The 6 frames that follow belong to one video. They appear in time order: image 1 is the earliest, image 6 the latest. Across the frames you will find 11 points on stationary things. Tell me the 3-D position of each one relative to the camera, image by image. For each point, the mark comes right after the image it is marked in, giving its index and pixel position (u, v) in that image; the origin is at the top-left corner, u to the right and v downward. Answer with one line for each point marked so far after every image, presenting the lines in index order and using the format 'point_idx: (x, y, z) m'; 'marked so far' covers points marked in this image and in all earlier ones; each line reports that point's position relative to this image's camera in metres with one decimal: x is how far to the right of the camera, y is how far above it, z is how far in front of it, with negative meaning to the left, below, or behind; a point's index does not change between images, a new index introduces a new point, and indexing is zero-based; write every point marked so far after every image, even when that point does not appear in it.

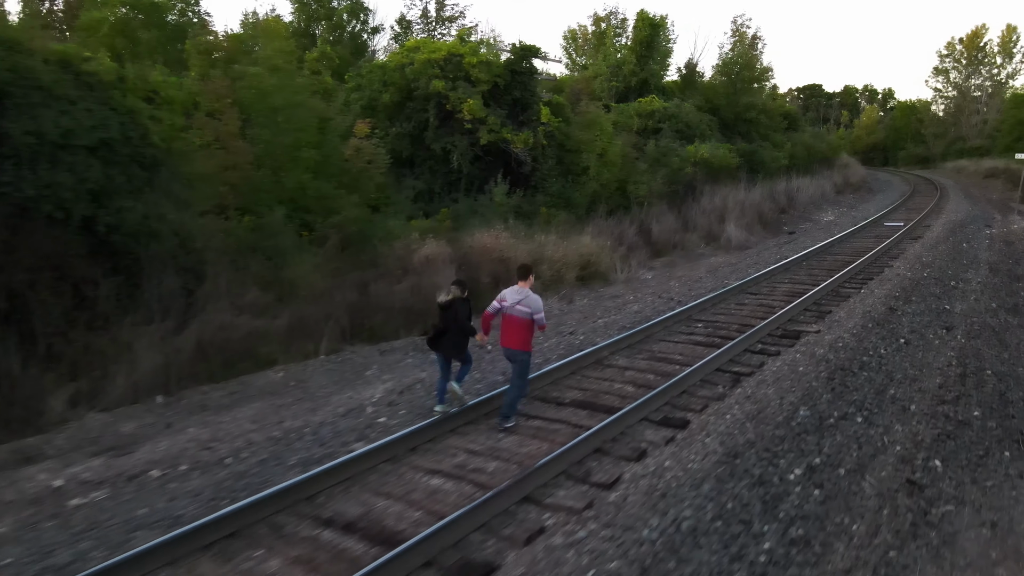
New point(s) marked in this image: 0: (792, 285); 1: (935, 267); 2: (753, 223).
0: (+4.0, 0.0, +10.5) m
1: (+7.1, +0.3, +12.4) m
2: (+6.3, +1.6, +19.5) m
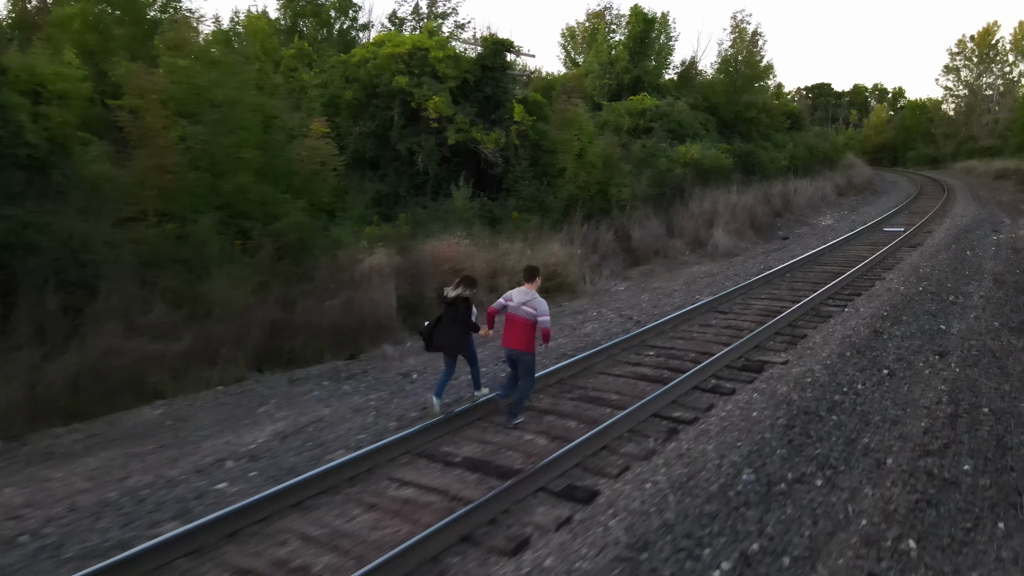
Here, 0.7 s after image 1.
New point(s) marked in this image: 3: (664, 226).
0: (+3.3, -0.2, +9.4) m
1: (+6.5, +0.1, +11.3) m
2: (+5.8, +1.4, +18.4) m
3: (+3.5, +1.4, +17.3) m
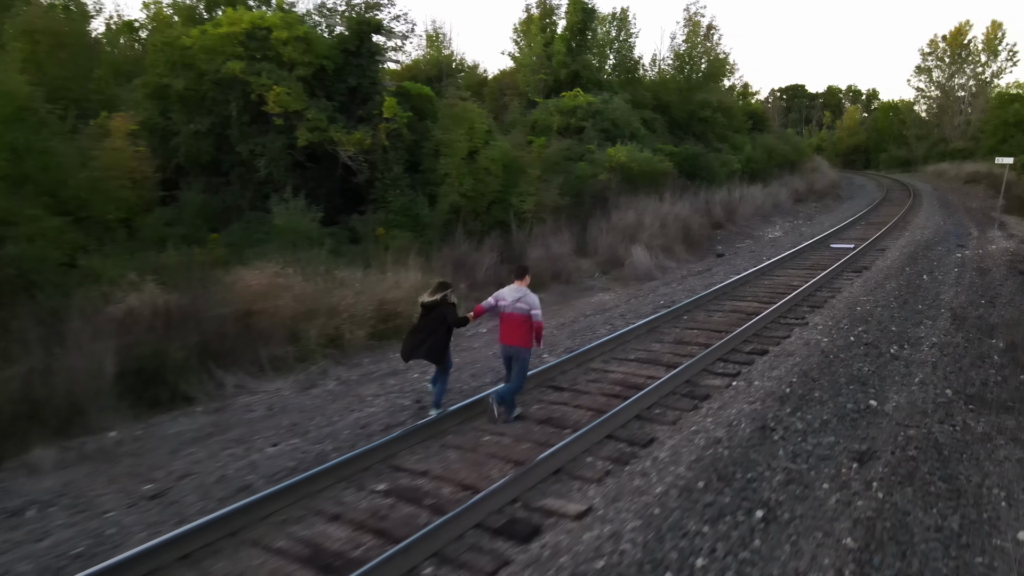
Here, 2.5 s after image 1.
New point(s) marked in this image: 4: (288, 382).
0: (+1.2, -0.7, +6.8) m
1: (+4.3, -0.4, +8.8) m
2: (+3.4, +0.9, +15.8) m
3: (+1.2, +0.9, +14.6) m
4: (-2.2, -1.0, +7.4) m
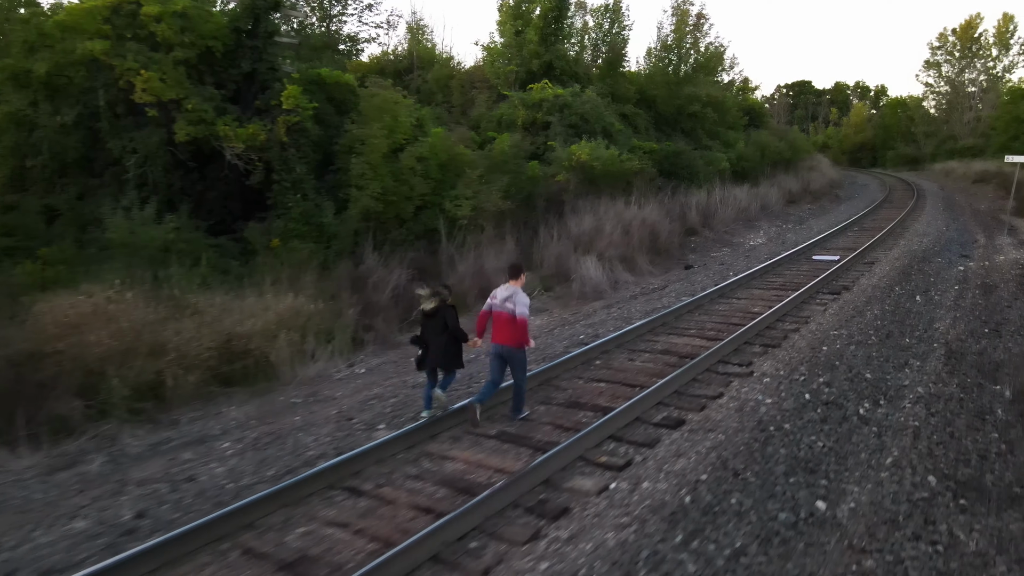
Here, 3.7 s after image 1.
0: (-0.1, -1.0, +4.9) m
1: (+3.1, -0.7, +6.9) m
2: (+2.2, +0.6, +13.9) m
3: (0.0, +0.6, +12.7) m
4: (-3.5, -1.3, +5.5) m
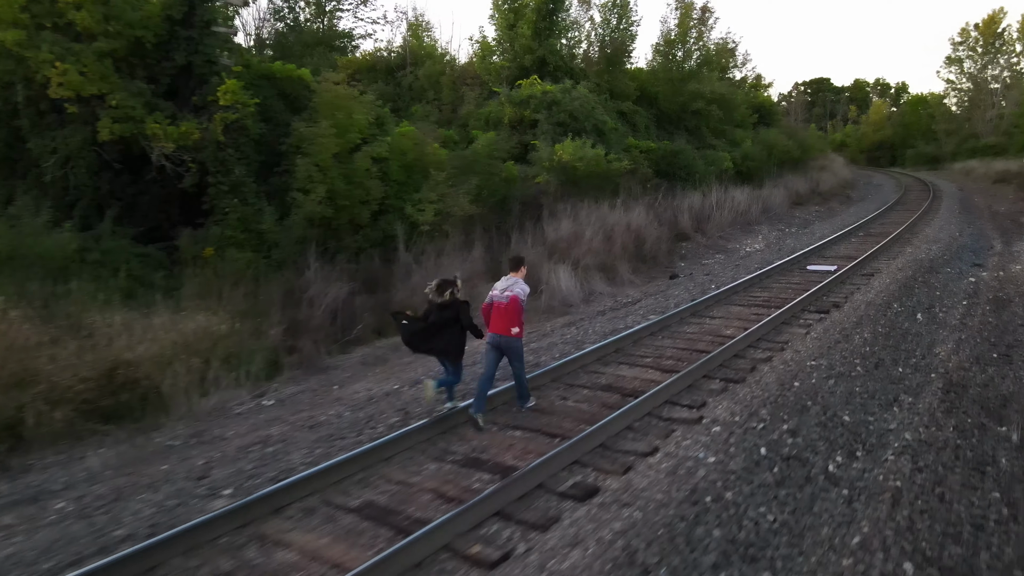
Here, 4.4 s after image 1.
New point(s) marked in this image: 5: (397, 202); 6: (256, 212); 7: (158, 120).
0: (-0.8, -1.2, +3.9) m
1: (+2.4, -1.0, +5.8) m
2: (+1.7, +0.4, +12.9) m
3: (-0.5, +0.4, +11.8) m
4: (-4.2, -1.5, +4.6) m
5: (-1.9, +1.4, +11.9) m
6: (-3.6, +1.1, +10.2) m
7: (-4.7, +2.2, +9.7) m
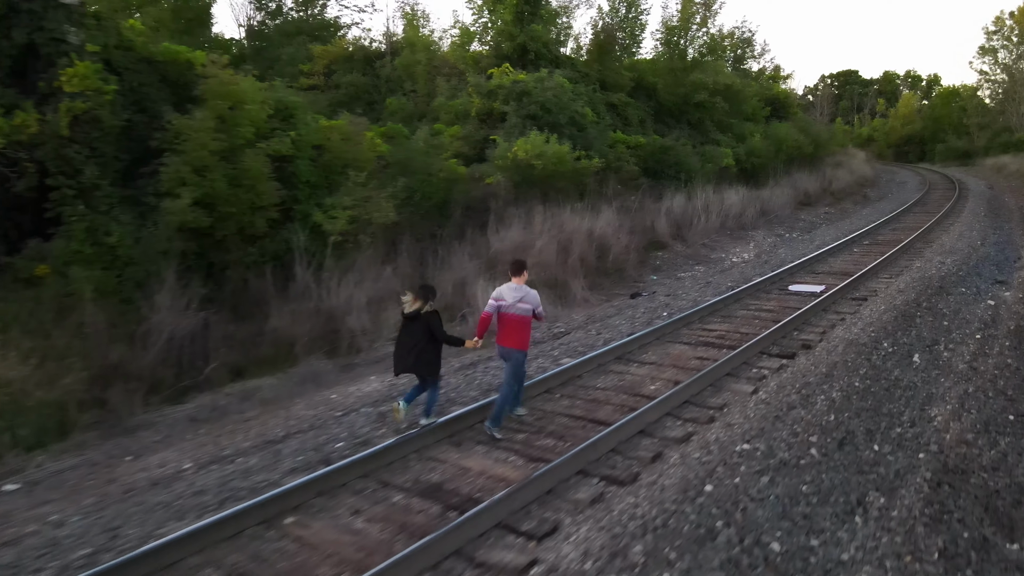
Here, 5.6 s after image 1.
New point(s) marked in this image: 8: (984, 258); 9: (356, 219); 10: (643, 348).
0: (-2.2, -1.6, +2.1) m
1: (+1.1, -1.3, +3.9) m
2: (+0.7, +0.1, +11.0) m
3: (-1.6, +0.1, +10.0) m
4: (-5.5, -1.8, +3.0) m
5: (-2.9, +1.1, +10.1) m
6: (-4.7, +0.8, +8.5) m
7: (-5.8, +1.9, +8.0) m
8: (+8.6, +0.6, +13.4) m
9: (-2.2, +1.0, +10.4) m
10: (+1.3, -0.6, +7.2) m
